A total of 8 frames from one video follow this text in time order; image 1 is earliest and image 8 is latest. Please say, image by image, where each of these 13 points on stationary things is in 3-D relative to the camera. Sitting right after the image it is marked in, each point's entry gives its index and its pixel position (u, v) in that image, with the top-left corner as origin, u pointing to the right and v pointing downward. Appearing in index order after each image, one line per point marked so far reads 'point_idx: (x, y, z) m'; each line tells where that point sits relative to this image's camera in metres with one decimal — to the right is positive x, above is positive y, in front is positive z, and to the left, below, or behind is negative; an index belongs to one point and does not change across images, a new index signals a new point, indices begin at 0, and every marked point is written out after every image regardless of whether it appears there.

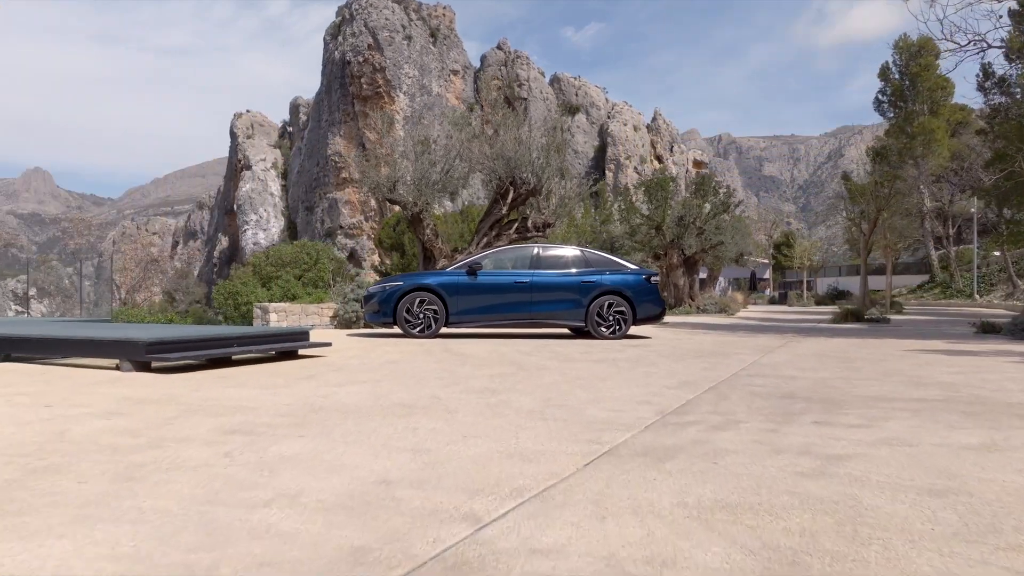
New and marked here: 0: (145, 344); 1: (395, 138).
0: (-2.2, -0.3, +4.5) m
1: (-1.9, +2.3, +12.1) m
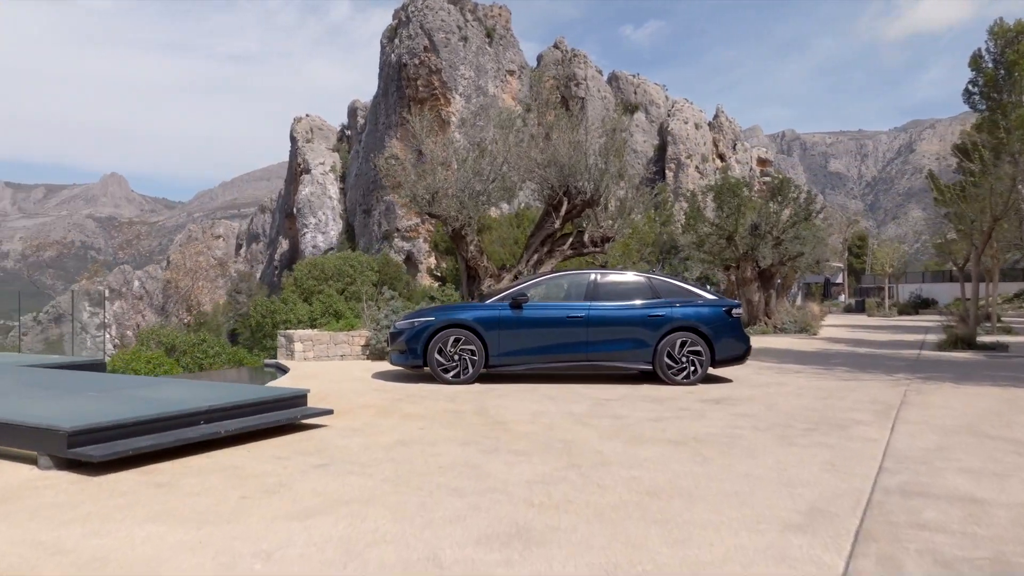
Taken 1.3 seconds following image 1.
0: (-2.0, -0.7, +3.4) m
1: (-1.1, +2.0, +10.9) m
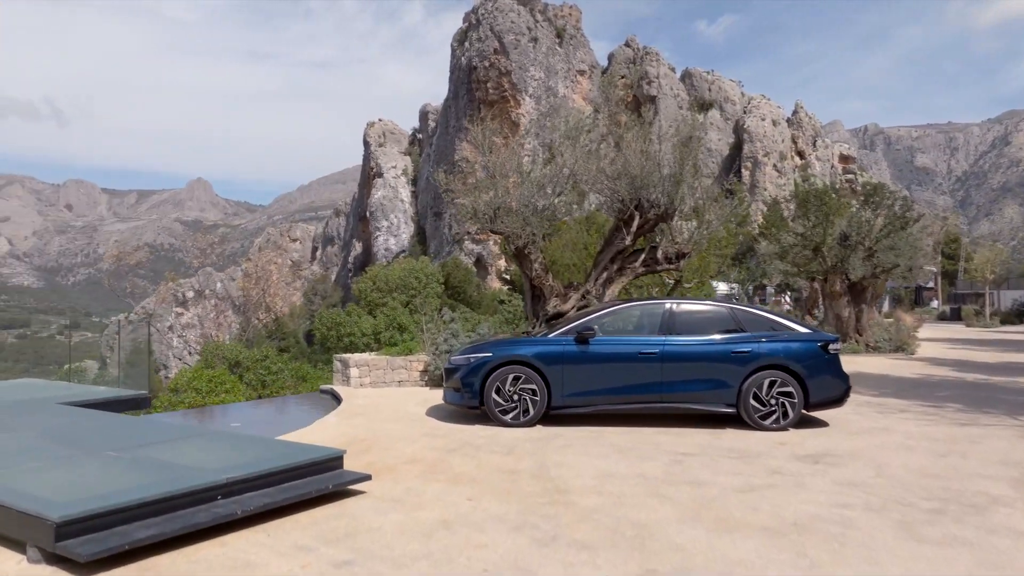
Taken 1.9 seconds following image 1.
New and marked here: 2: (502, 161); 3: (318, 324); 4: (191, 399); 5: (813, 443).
0: (-1.8, -0.9, +2.9) m
1: (-0.2, +1.8, +10.3) m
2: (-0.1, +1.7, +10.1) m
3: (-4.4, -0.9, +17.1) m
4: (-4.9, -1.7, +11.5) m
5: (+2.2, -1.1, +5.7) m
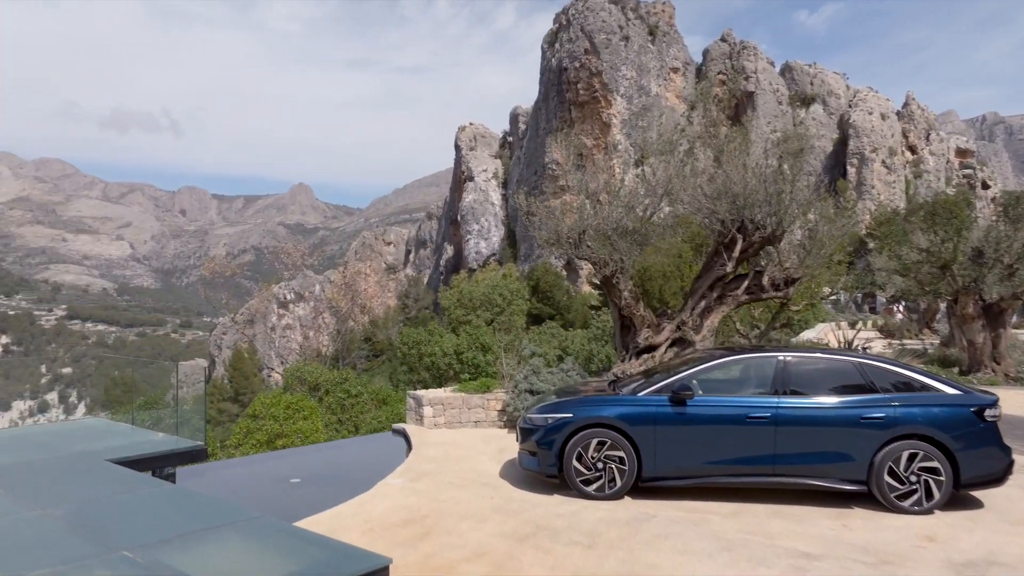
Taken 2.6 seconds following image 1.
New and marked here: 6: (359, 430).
0: (-1.5, -1.3, +2.3) m
1: (+0.9, +1.4, +9.5) m
2: (+0.9, +1.3, +9.3) m
3: (-2.5, -1.2, +16.7) m
4: (-3.6, -2.0, +11.3) m
5: (+2.8, -1.5, +4.6) m
6: (-2.6, -2.4, +12.9) m
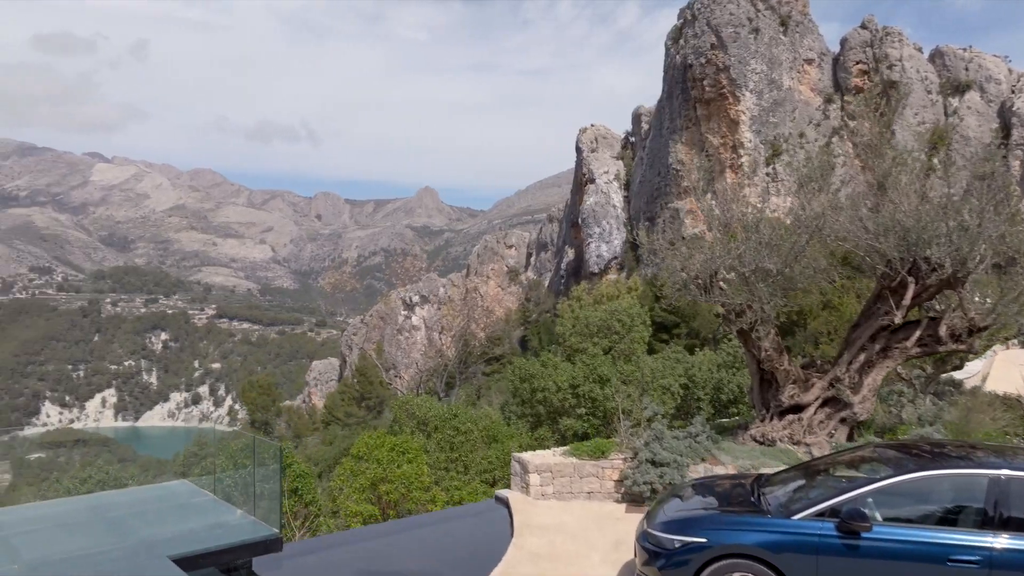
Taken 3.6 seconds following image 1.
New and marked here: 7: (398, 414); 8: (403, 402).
0: (-1.4, -1.8, +1.5) m
1: (+2.2, +0.9, +8.2) m
2: (+2.2, +0.8, +8.0) m
3: (0.0, -1.7, +15.9) m
4: (-1.9, -2.6, +10.7) m
5: (+3.3, -2.0, +3.1) m
6: (-0.7, -2.9, +12.2) m
7: (-2.1, -2.5, +14.3) m
8: (-2.1, -2.3, +15.1) m
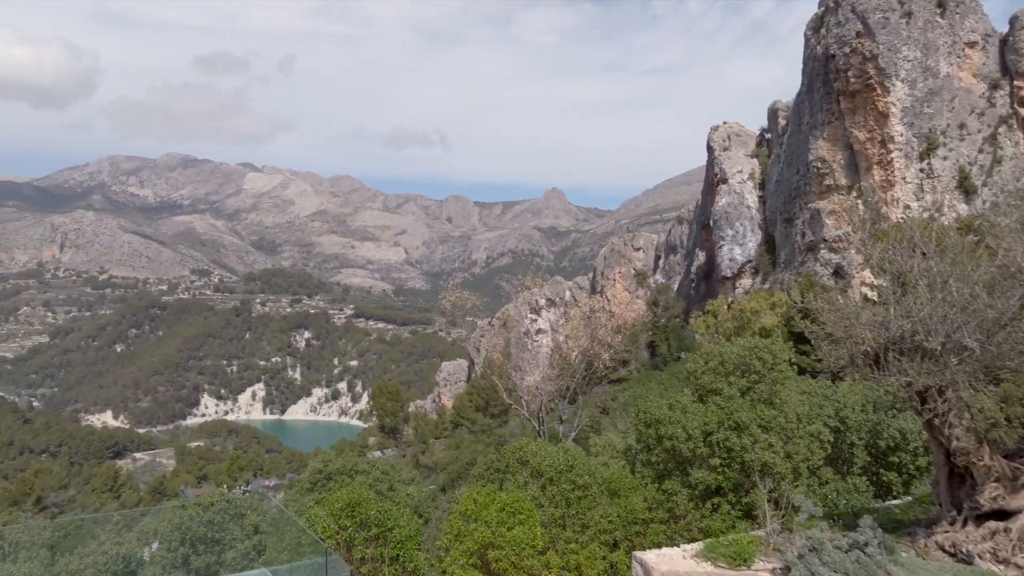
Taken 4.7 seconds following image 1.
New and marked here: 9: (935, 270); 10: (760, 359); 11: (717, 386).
0: (-1.3, -2.4, +0.6) m
1: (+3.3, +0.3, +6.7) m
2: (+3.3, +0.2, +6.4) m
3: (+2.4, -2.3, +14.5) m
4: (-0.4, -3.1, +9.8) m
5: (+3.5, -2.6, +1.4) m
6: (+1.1, -3.5, +11.0) m
7: (0.0, -3.1, +13.4) m
8: (+0.2, -2.9, +14.1) m
9: (+3.5, 0.0, +6.2) m
10: (+4.6, -1.3, +14.1) m
11: (+3.7, -1.7, +13.8) m
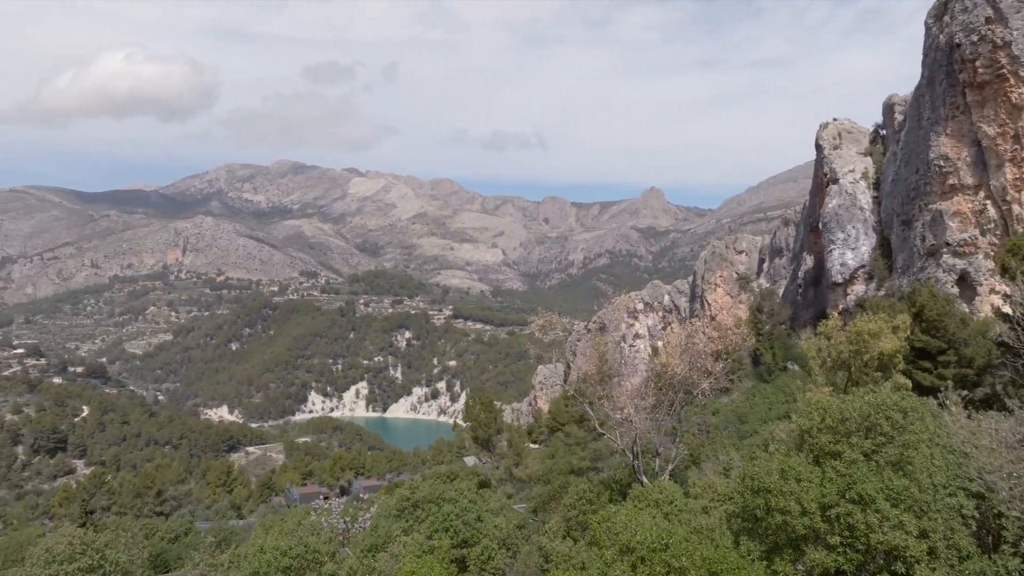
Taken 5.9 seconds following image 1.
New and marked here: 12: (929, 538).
0: (-1.5, -3.1, -0.3) m
1: (+3.9, -0.4, +5.1) m
2: (+3.7, -0.5, +4.8) m
3: (+3.9, -3.1, +13.0) m
4: (+0.6, -3.9, +8.6) m
5: (+3.3, -3.3, -0.2) m
6: (+2.2, -4.3, +9.7) m
7: (+1.4, -3.9, +12.2) m
8: (+1.7, -3.7, +12.9) m
9: (+4.0, -0.8, +4.6) m
10: (+6.0, -2.0, +12.2) m
11: (+5.1, -2.5, +12.1) m
12: (+5.8, -3.5, +10.5) m
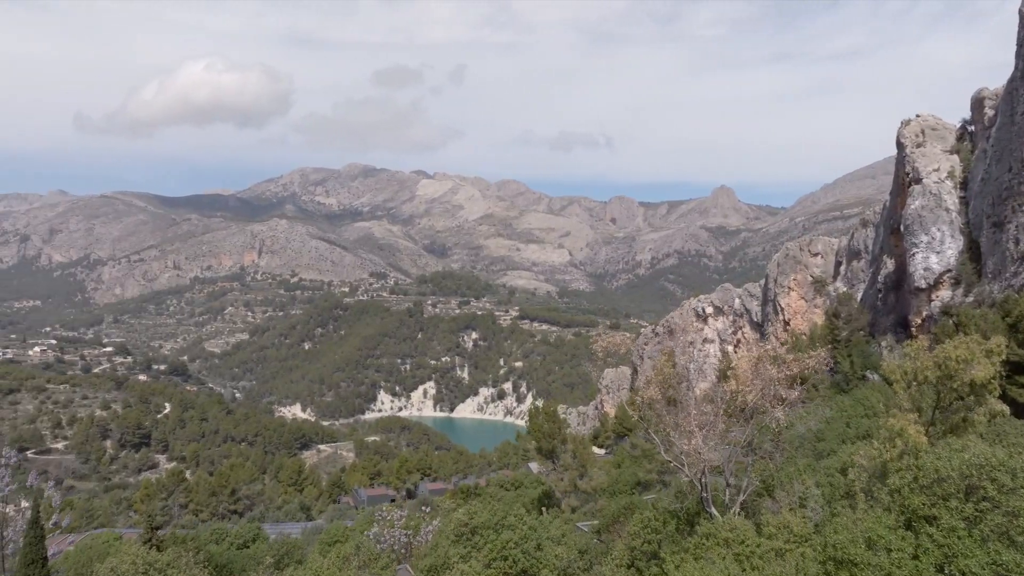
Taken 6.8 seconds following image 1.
0: (-1.8, -3.7, -1.0) m
1: (+4.0, -1.0, +3.9) m
2: (+3.9, -1.1, +3.7) m
3: (+4.8, -3.7, +11.8) m
4: (+1.1, -4.5, +7.7) m
5: (+3.0, -3.9, -1.3) m
6: (+2.8, -4.9, +8.6) m
7: (+2.2, -4.5, +11.2) m
8: (+2.6, -4.3, +11.9) m
9: (+4.1, -1.4, +3.4) m
10: (+6.8, -2.7, +10.8) m
11: (+5.9, -3.1, +10.8) m
12: (+6.4, -4.1, +9.1) m
